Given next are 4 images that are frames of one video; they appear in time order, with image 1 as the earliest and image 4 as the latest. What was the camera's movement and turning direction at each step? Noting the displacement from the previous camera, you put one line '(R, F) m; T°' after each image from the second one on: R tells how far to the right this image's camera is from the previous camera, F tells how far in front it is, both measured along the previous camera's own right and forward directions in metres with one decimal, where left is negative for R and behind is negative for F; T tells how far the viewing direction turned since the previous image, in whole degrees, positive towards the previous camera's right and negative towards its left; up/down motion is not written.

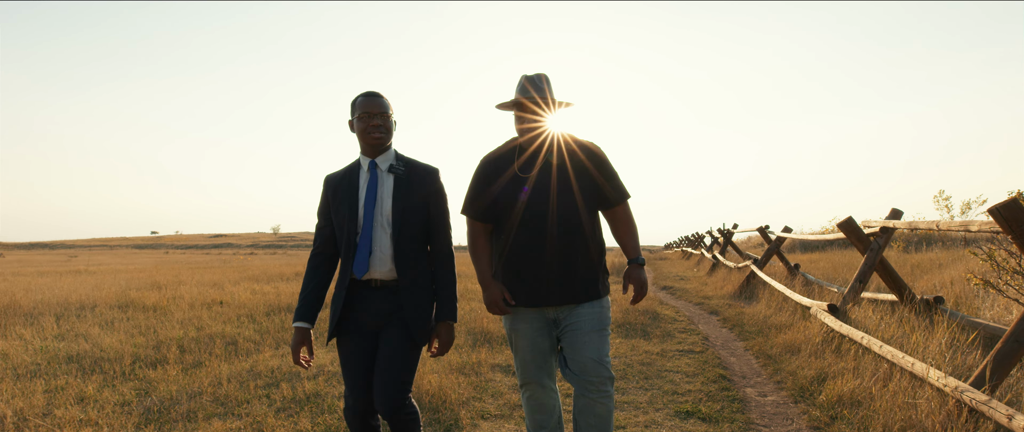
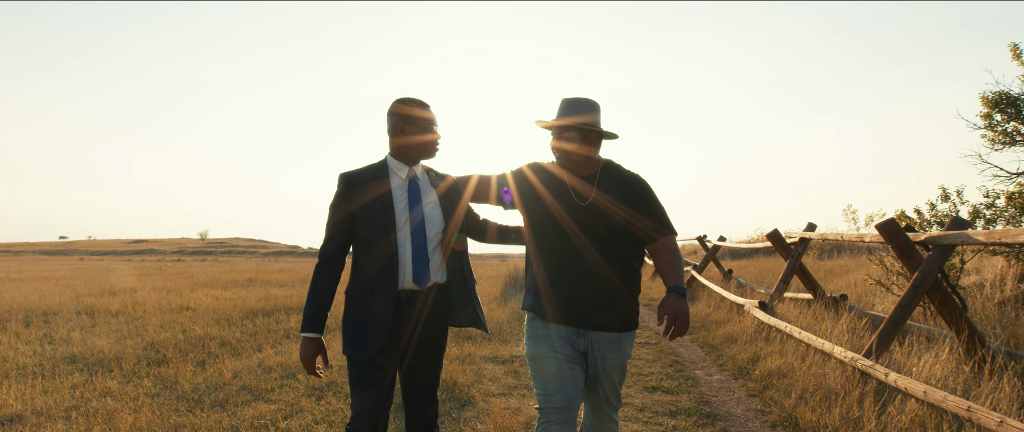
(-0.6, -0.8) m; +6°
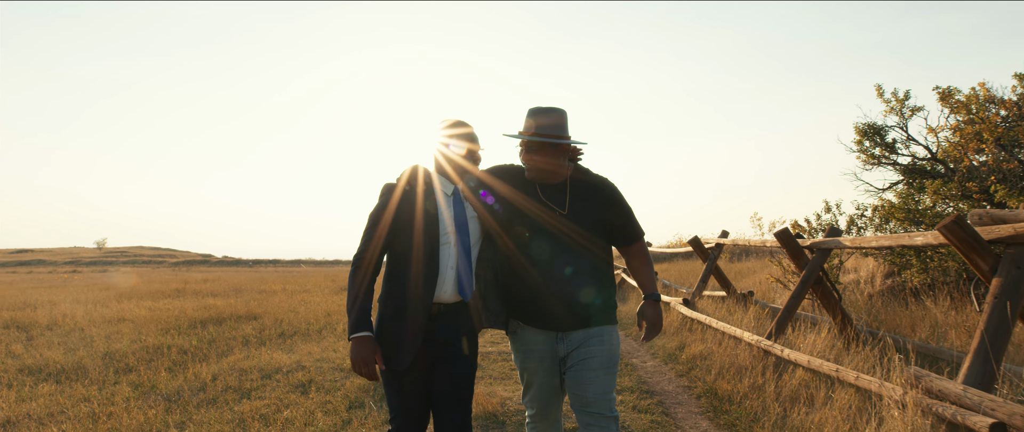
(-0.4, -0.7) m; +8°
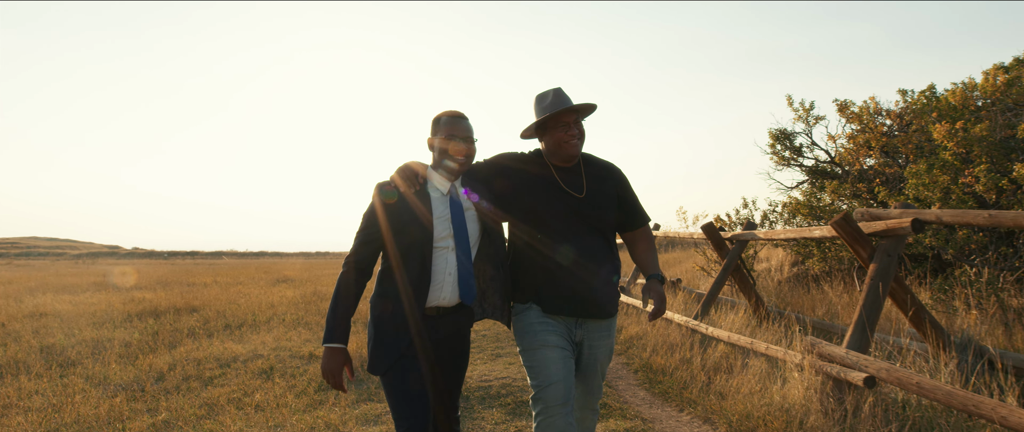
(-0.3, -0.4) m; +7°
